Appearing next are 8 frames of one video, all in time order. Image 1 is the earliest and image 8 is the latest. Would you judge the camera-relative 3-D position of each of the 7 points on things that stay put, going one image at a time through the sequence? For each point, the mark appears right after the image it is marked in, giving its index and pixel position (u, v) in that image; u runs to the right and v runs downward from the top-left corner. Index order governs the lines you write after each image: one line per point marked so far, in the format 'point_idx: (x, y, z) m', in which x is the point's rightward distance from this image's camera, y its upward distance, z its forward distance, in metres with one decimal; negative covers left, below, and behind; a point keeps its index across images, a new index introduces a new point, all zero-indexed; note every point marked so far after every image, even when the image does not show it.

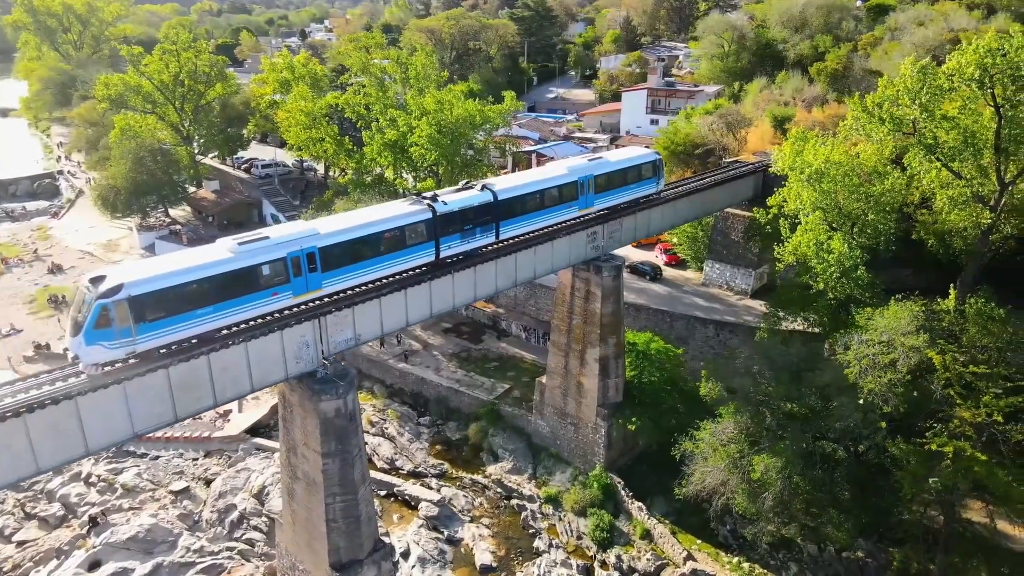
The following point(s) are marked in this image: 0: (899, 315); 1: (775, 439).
0: (+9.3, -0.6, +17.2) m
1: (+6.5, -3.7, +17.8) m
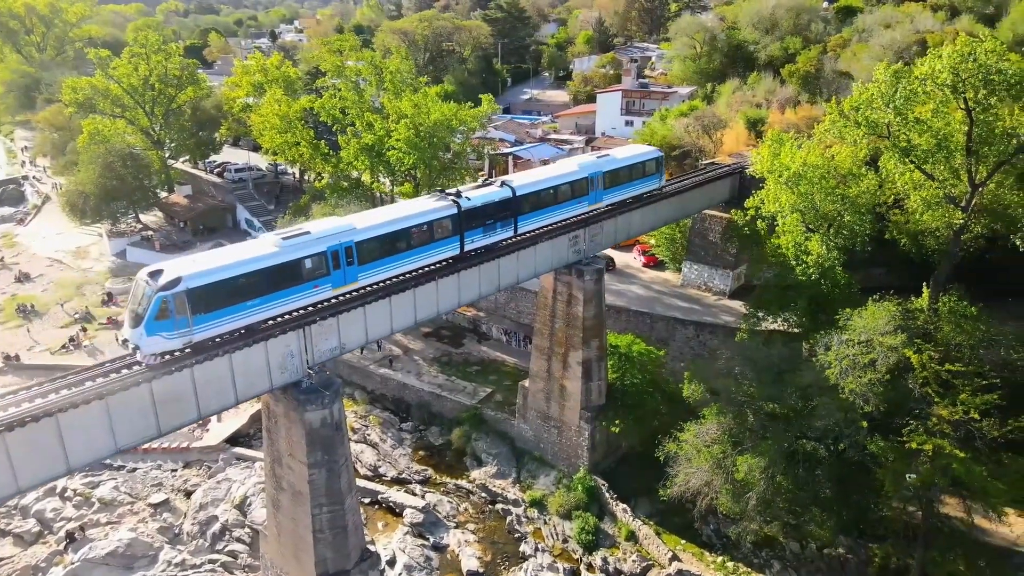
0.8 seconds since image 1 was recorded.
0: (+8.9, -0.7, +17.5) m
1: (+6.1, -3.8, +18.1) m
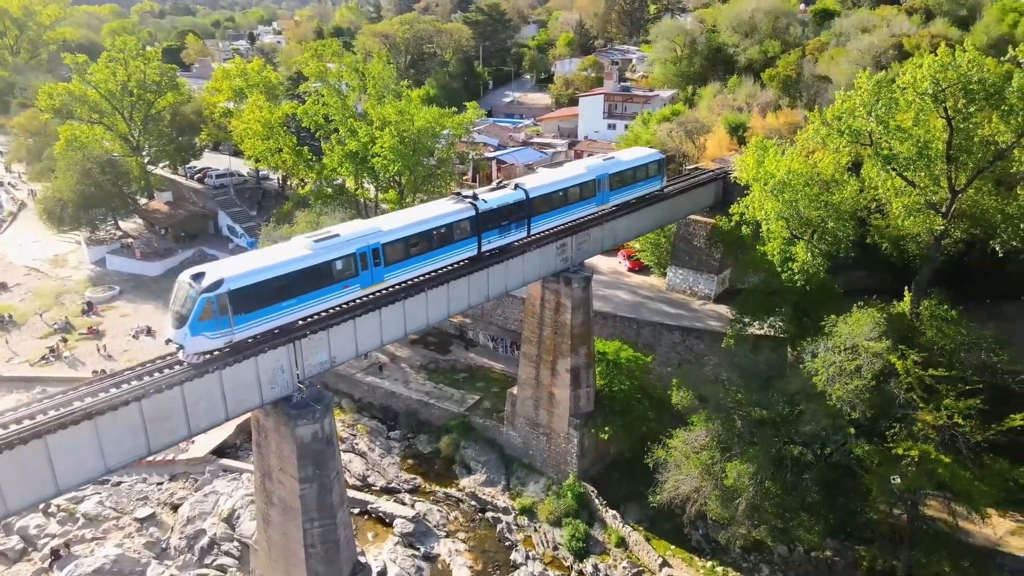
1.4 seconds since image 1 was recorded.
0: (+8.6, -0.8, +17.8) m
1: (+5.9, -3.9, +18.2) m
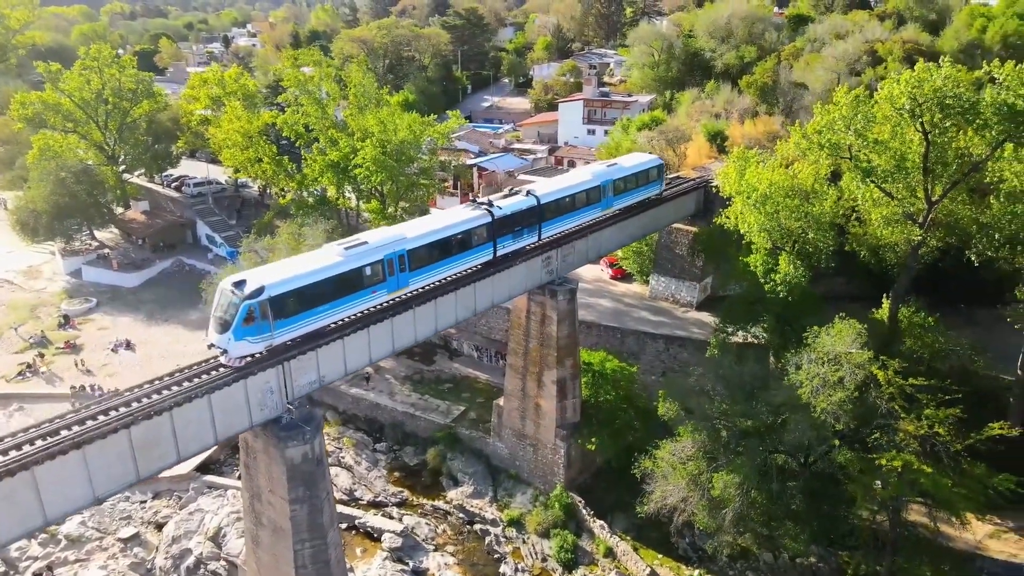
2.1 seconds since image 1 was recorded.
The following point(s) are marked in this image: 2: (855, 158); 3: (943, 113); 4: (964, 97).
0: (+8.3, -1.1, +18.1) m
1: (+5.6, -4.3, +18.5) m
2: (+9.4, +3.6, +19.9) m
3: (+10.8, +4.4, +18.1) m
4: (+11.1, +4.7, +17.7) m
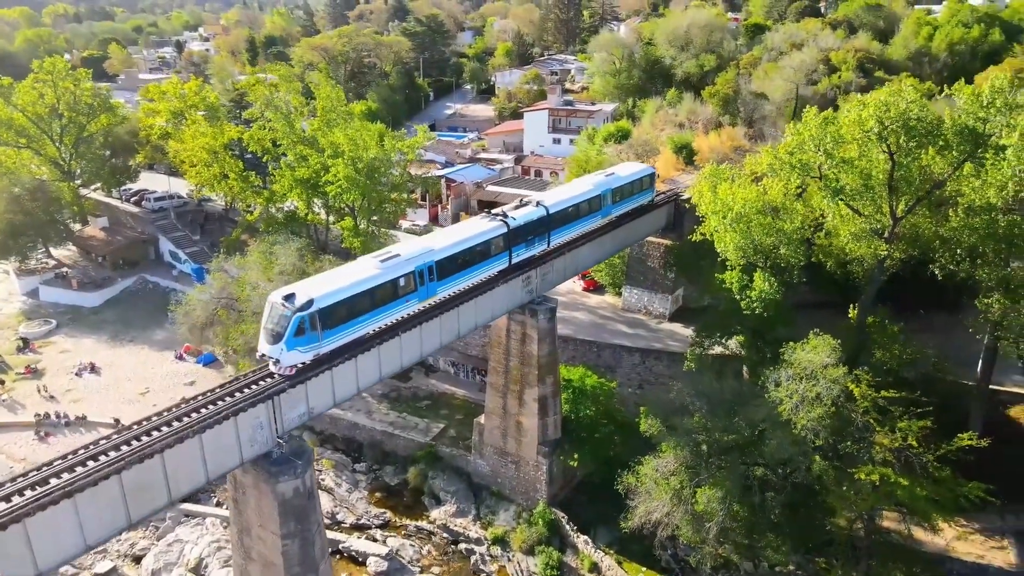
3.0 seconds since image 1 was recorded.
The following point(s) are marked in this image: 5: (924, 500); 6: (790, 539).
0: (+7.9, -1.5, +18.7) m
1: (+5.2, -4.7, +18.9) m
2: (+8.8, +3.1, +20.5) m
3: (+10.3, +4.0, +18.8) m
4: (+10.6, +4.3, +18.5) m
5: (+9.5, -4.9, +16.7) m
6: (+7.3, -6.6, +19.0) m
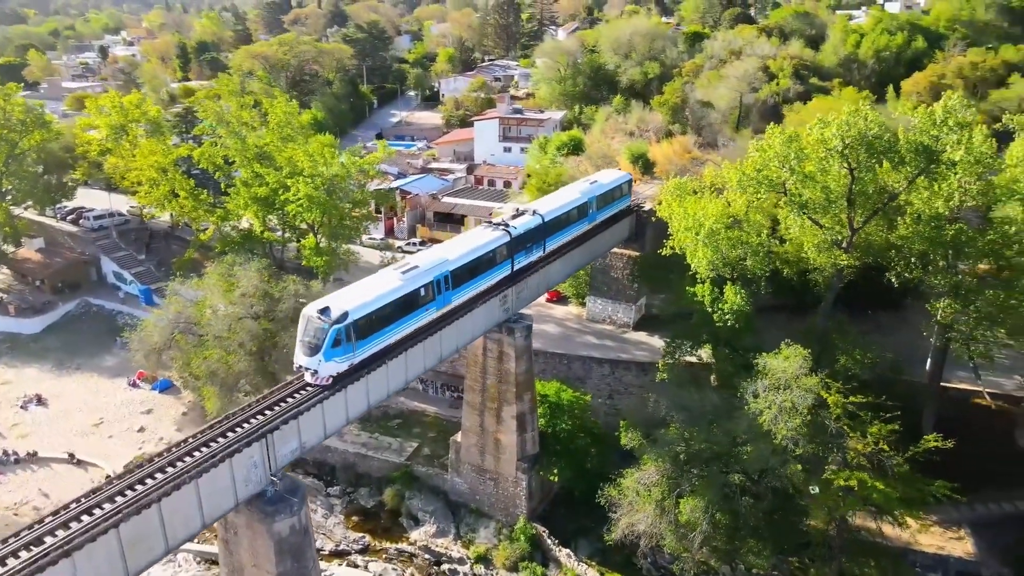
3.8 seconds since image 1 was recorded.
0: (+7.5, -1.9, +19.4) m
1: (+4.9, -5.1, +19.4) m
2: (+8.1, +2.8, +21.3) m
3: (+9.6, +3.7, +19.7) m
4: (+10.0, +4.0, +19.4) m
5: (+9.3, -5.1, +17.6) m
6: (+6.9, -6.9, +19.7) m
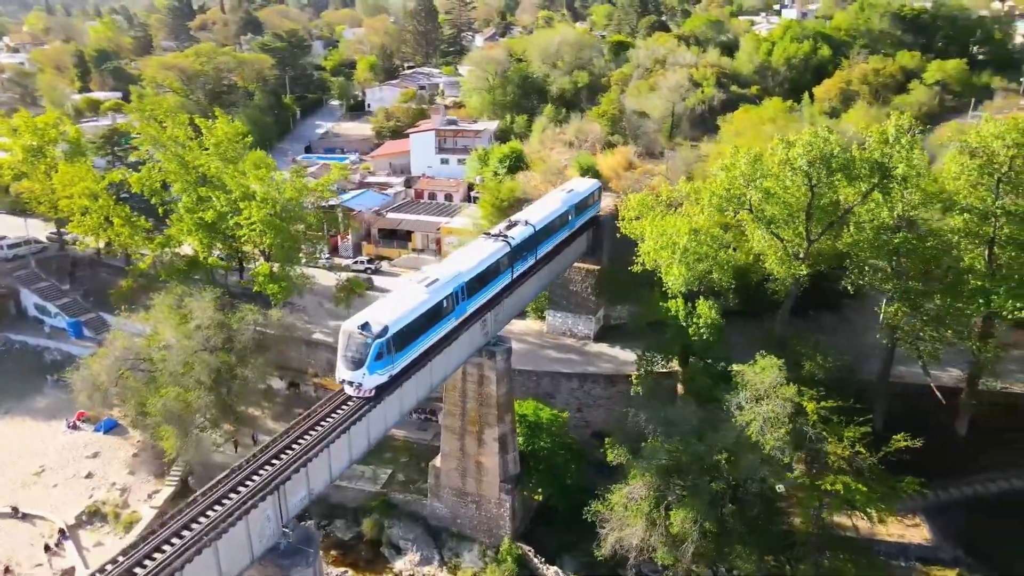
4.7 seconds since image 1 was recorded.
0: (+7.1, -2.2, +20.3) m
1: (+4.7, -5.6, +20.0) m
2: (+7.3, +2.5, +22.3) m
3: (+9.0, +3.5, +20.9) m
4: (+9.4, +3.8, +20.6) m
5: (+9.3, -5.4, +18.7) m
6: (+6.8, -7.3, +20.5) m
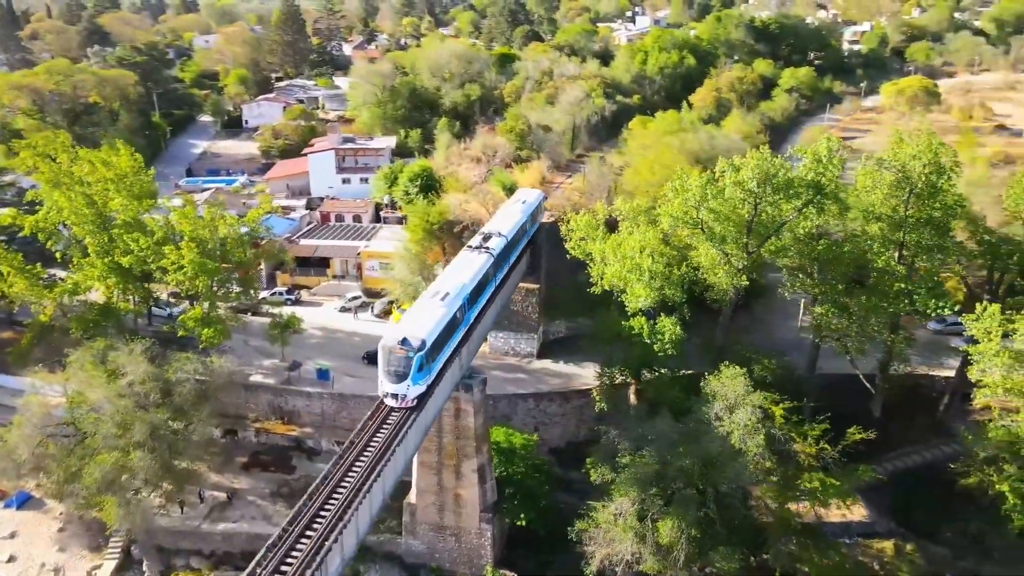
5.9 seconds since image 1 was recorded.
0: (+6.6, -2.7, +21.8) m
1: (+4.5, -6.2, +21.0) m
2: (+6.0, +2.0, +23.7) m
3: (+7.9, +3.1, +22.6) m
4: (+8.3, +3.5, +22.4) m
5: (+9.2, -5.7, +20.6) m
6: (+6.5, -7.7, +21.9) m
